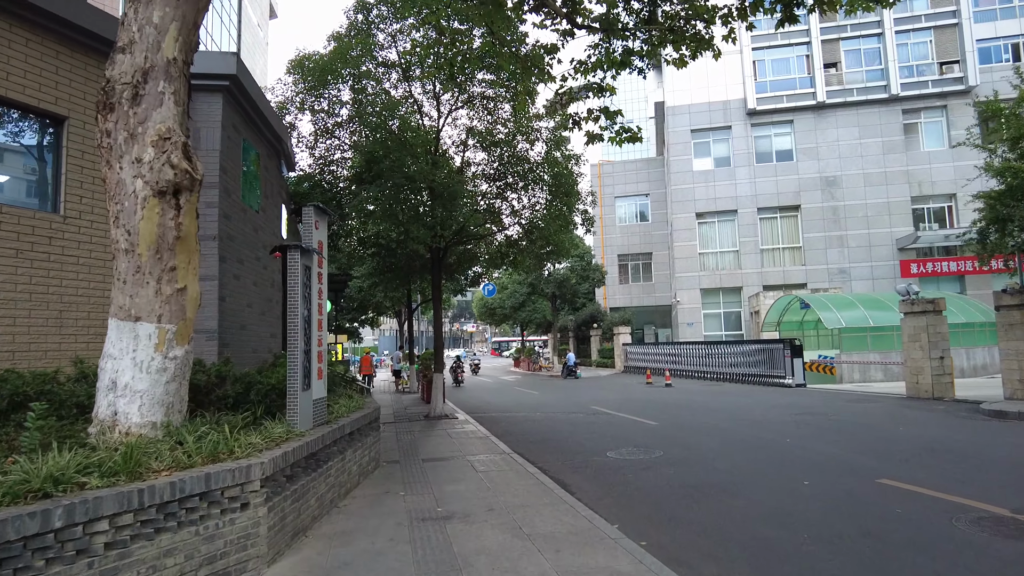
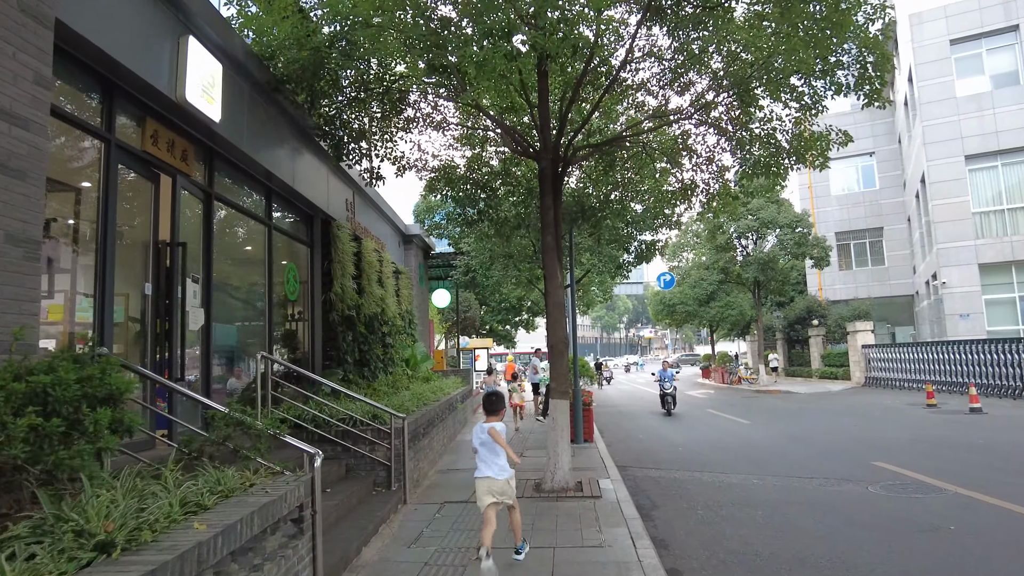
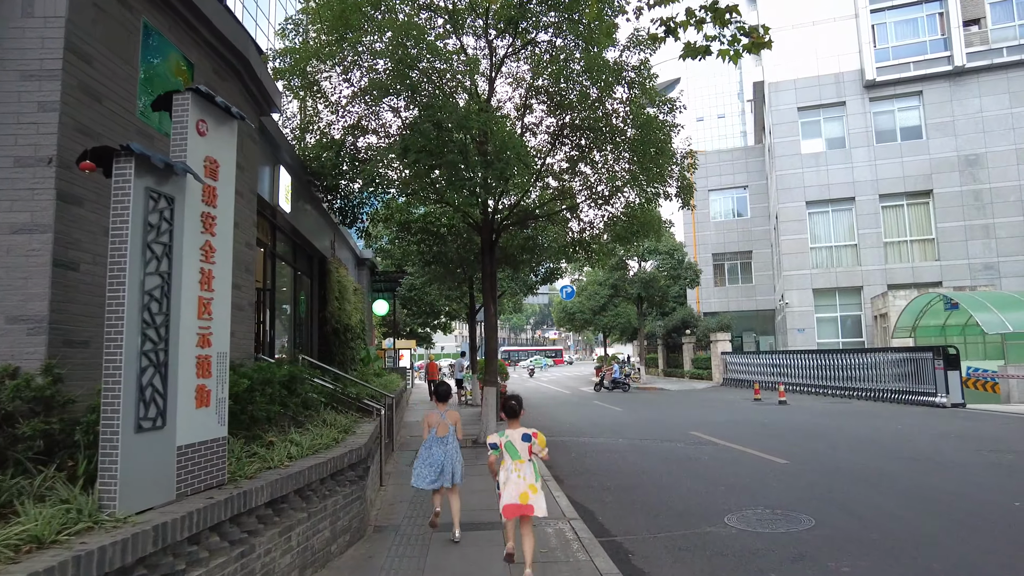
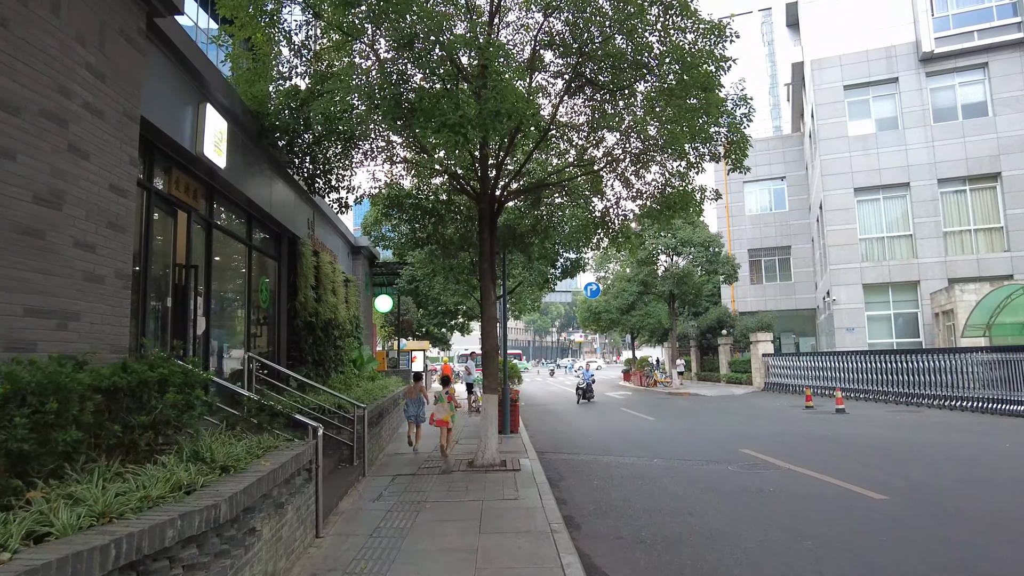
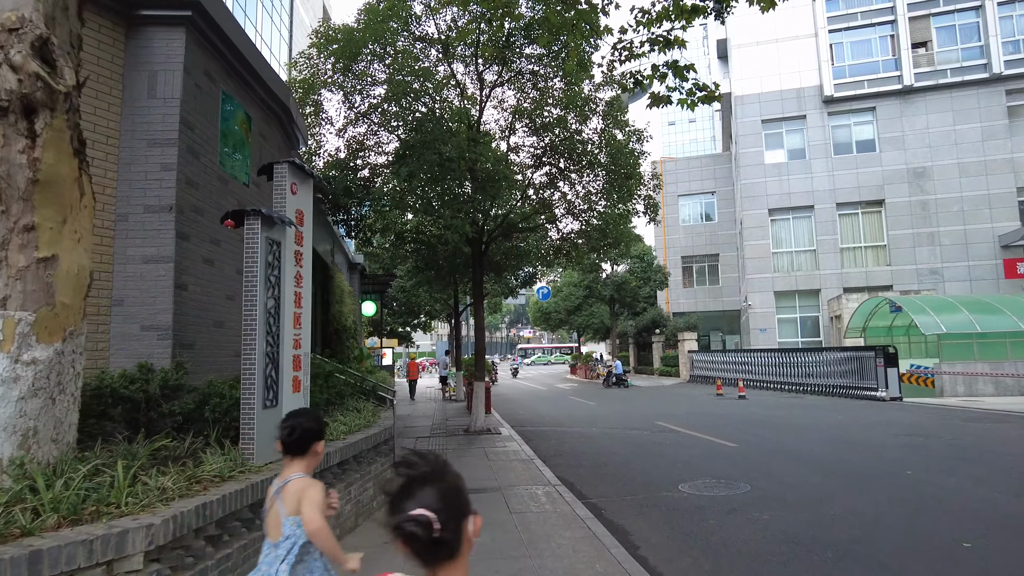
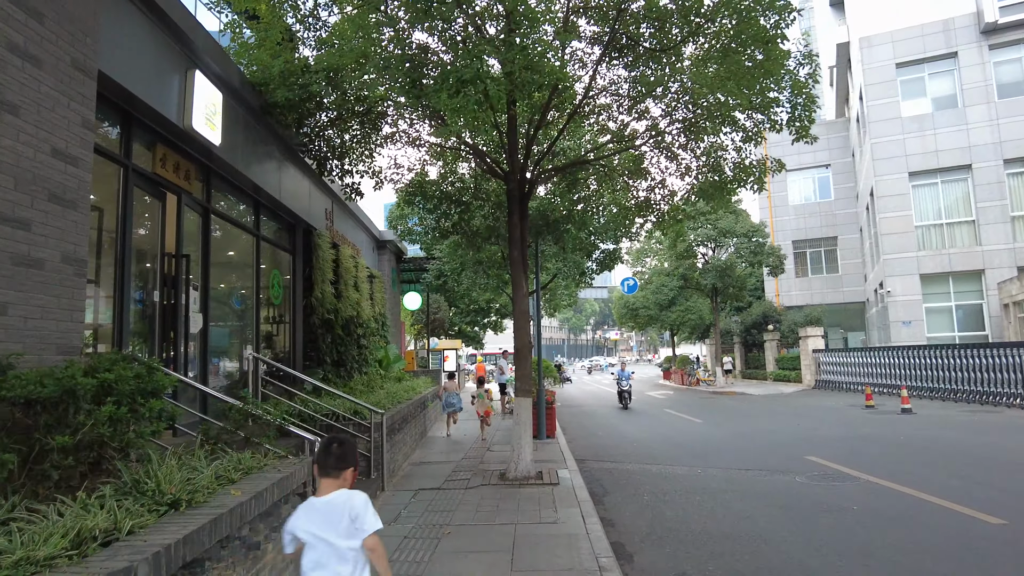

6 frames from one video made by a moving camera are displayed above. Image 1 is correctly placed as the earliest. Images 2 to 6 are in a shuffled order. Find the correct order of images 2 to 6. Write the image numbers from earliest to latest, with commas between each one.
5, 3, 4, 6, 2
